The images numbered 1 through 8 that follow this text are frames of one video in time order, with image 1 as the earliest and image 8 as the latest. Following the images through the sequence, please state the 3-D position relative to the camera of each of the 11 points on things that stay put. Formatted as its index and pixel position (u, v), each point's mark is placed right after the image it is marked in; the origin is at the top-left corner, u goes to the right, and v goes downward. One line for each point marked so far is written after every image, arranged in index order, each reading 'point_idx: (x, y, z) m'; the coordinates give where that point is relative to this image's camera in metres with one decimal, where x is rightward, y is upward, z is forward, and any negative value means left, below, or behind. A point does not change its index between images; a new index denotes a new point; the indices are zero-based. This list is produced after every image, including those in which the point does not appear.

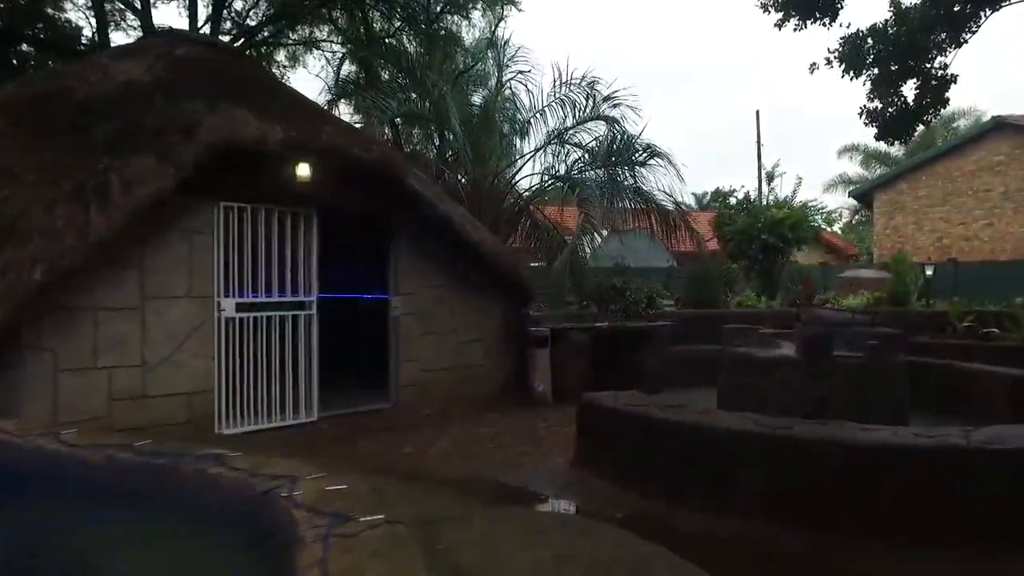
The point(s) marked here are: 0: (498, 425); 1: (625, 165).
0: (-0.2, -1.5, +7.0) m
1: (+1.8, +2.0, +10.5) m
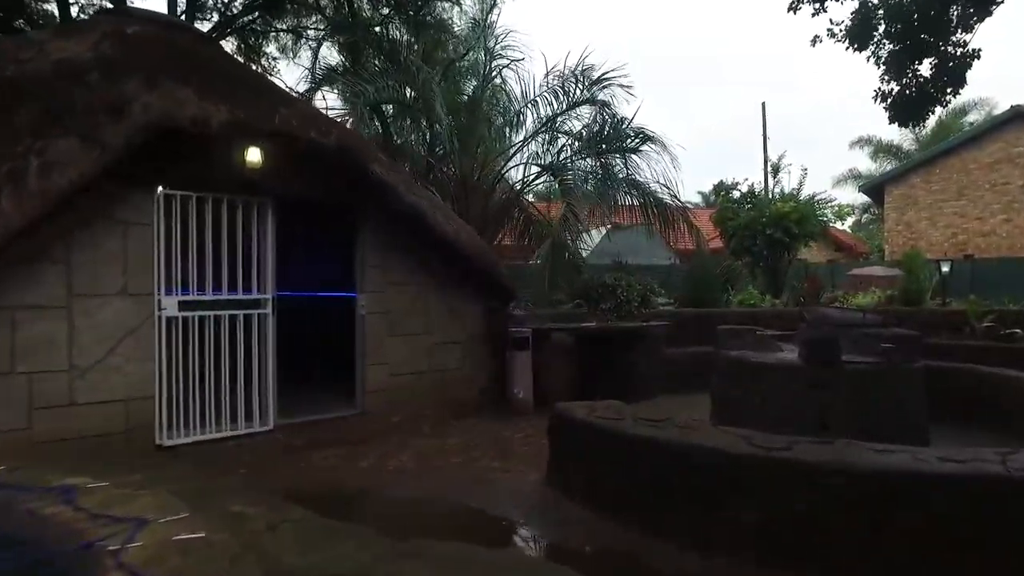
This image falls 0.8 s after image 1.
0: (-0.4, -1.5, +6.3) m
1: (+1.6, +2.0, +9.8) m
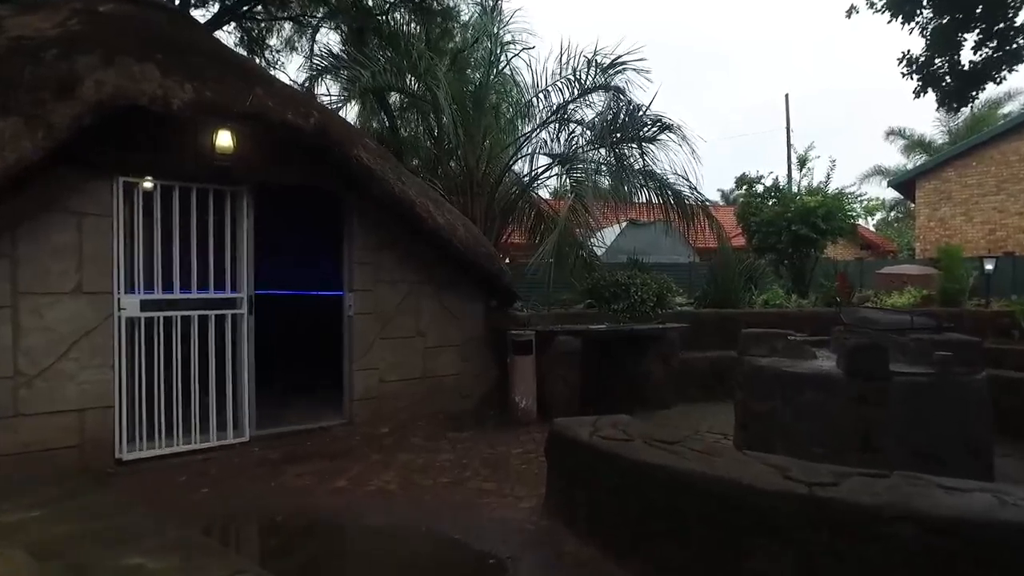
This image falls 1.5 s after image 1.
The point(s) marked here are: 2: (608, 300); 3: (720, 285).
0: (-0.4, -1.4, +5.7) m
1: (+1.7, +2.1, +9.1) m
2: (+1.2, -0.2, +8.2) m
3: (+3.1, 0.0, +9.8) m
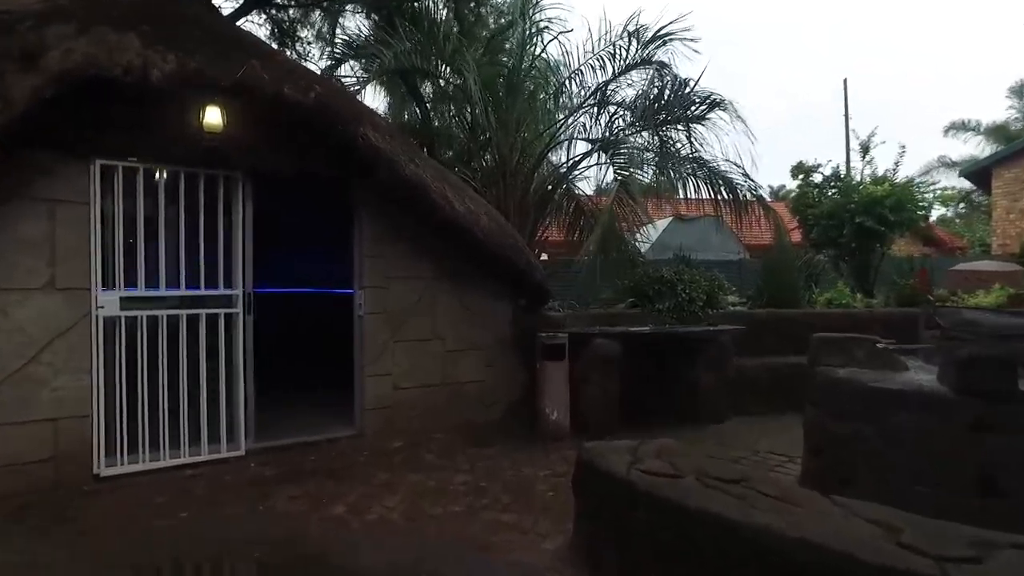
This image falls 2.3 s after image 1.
0: (-0.2, -1.4, +5.0) m
1: (+2.1, +2.1, +8.3) m
2: (+1.6, -0.1, +7.4) m
3: (+3.6, +0.1, +8.9) m
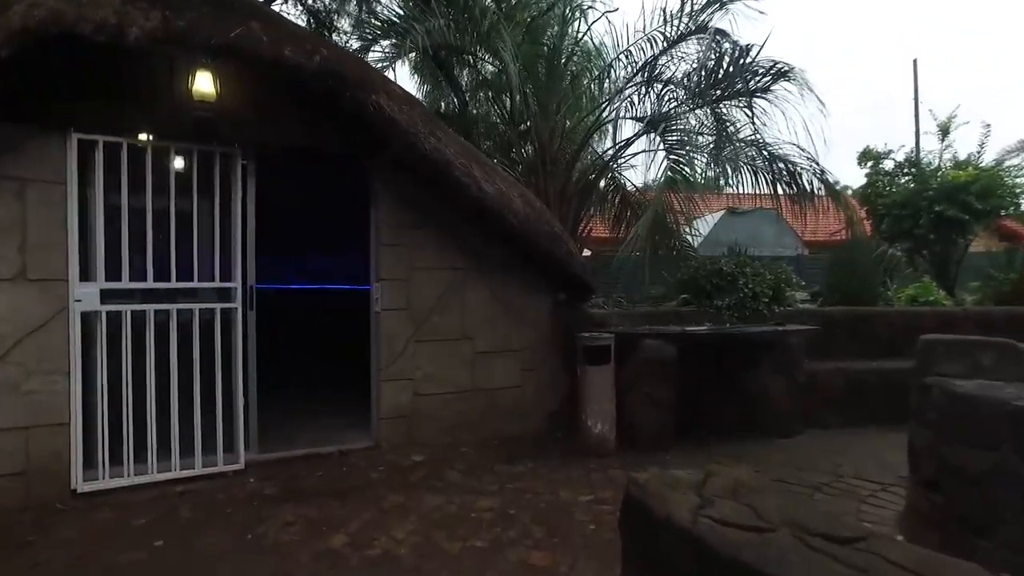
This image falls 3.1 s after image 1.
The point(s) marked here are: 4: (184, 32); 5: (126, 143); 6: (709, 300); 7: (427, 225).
0: (0.0, -1.3, +4.3) m
1: (+2.5, +2.1, +7.4) m
2: (+2.0, -0.1, +6.5) m
3: (+4.1, +0.1, +7.9) m
4: (-2.0, +1.6, +4.0) m
5: (-2.5, +0.9, +4.2) m
6: (+2.0, -0.1, +6.5) m
7: (-0.7, +0.5, +5.2) m
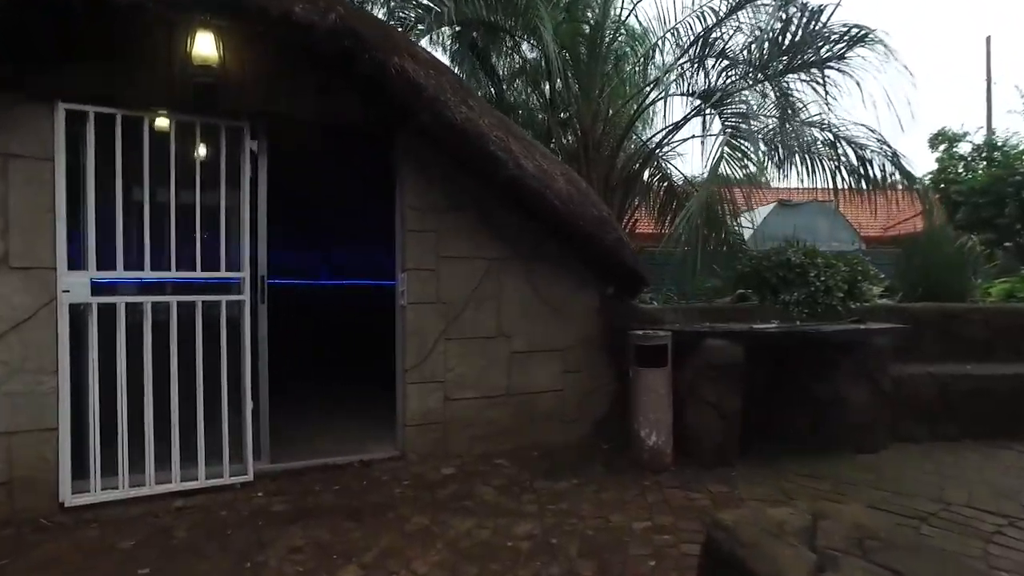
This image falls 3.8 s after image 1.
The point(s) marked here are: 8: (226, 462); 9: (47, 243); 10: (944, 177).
0: (+0.2, -1.3, +3.7) m
1: (+3.0, +2.2, +6.6) m
2: (+2.3, 0.0, +5.8) m
3: (+4.5, +0.2, +7.0) m
4: (-1.8, +1.6, +3.5) m
5: (-2.2, +1.0, +3.7) m
6: (+2.3, -0.1, +5.8) m
7: (-0.4, +0.6, +4.6) m
8: (-1.8, -1.1, +4.0) m
9: (-2.6, +0.2, +3.6) m
10: (+7.6, +2.0, +11.5) m
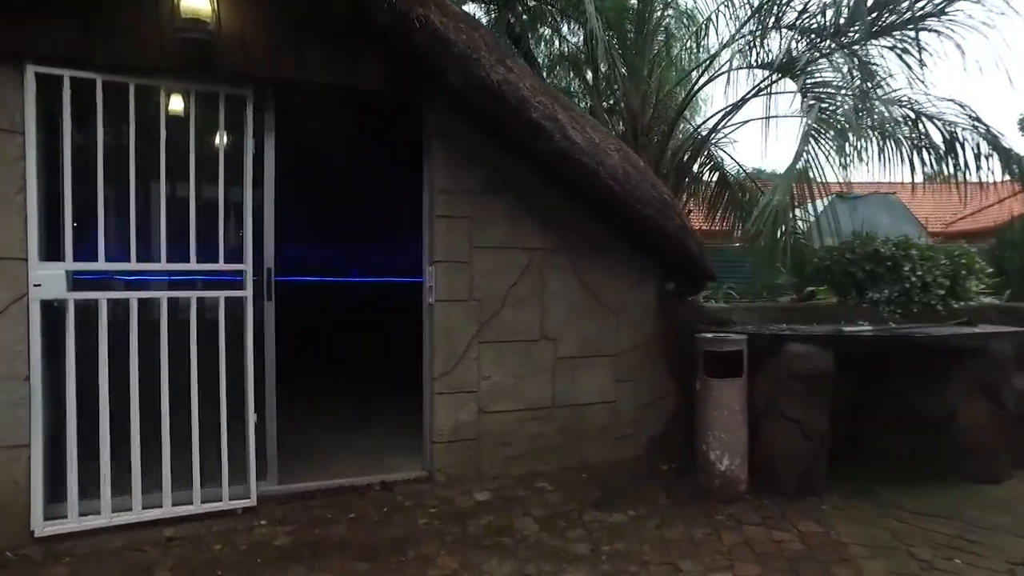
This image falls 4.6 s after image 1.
0: (+0.5, -1.3, +3.0) m
1: (+3.4, +2.2, +5.8) m
2: (+2.7, 0.0, +5.0) m
3: (+4.9, +0.2, +6.1) m
4: (-1.6, +1.7, +2.9) m
5: (-2.0, +1.0, +3.2) m
6: (+2.7, 0.0, +5.0) m
7: (-0.1, +0.6, +4.0) m
8: (-1.5, -1.0, +3.5) m
9: (-2.4, +0.3, +3.1) m
10: (+8.3, +2.0, +10.3) m
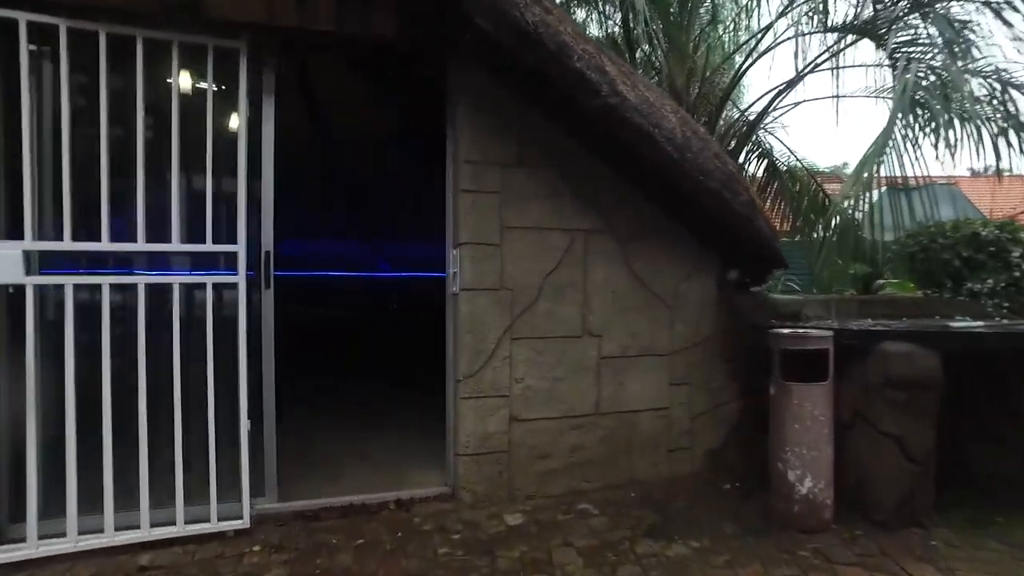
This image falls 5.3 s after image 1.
0: (+0.6, -1.2, +2.4) m
1: (+3.6, +2.3, +5.0) m
2: (+2.9, +0.1, +4.3) m
3: (+5.2, +0.3, +5.2) m
4: (-1.4, +1.7, +2.4) m
5: (-1.9, +1.1, +2.7) m
6: (+2.9, 0.0, +4.3) m
7: (+0.1, +0.7, +3.4) m
8: (-1.4, -1.0, +2.9) m
9: (-2.2, +0.4, +2.6) m
10: (+8.8, +2.1, +9.3) m
